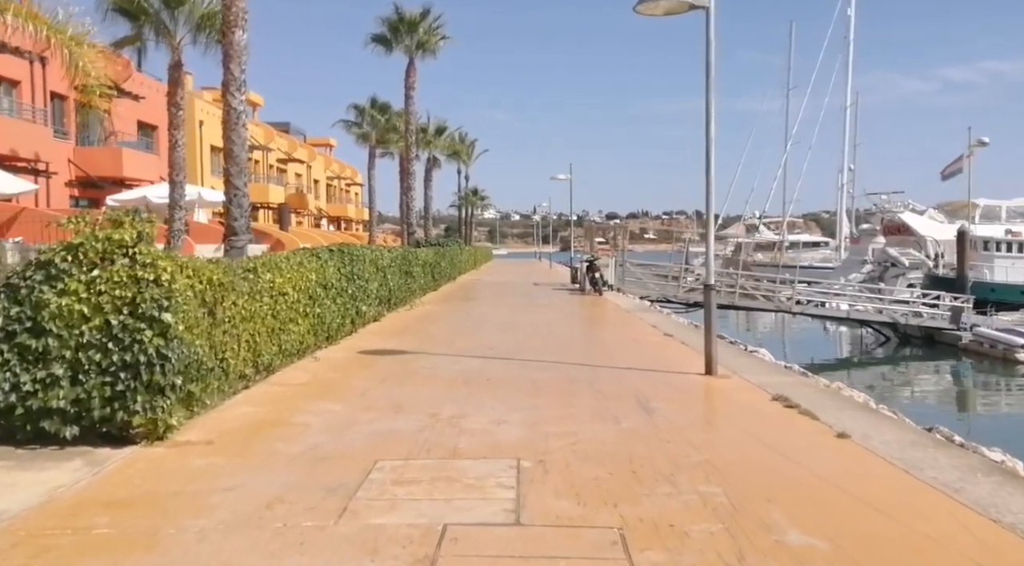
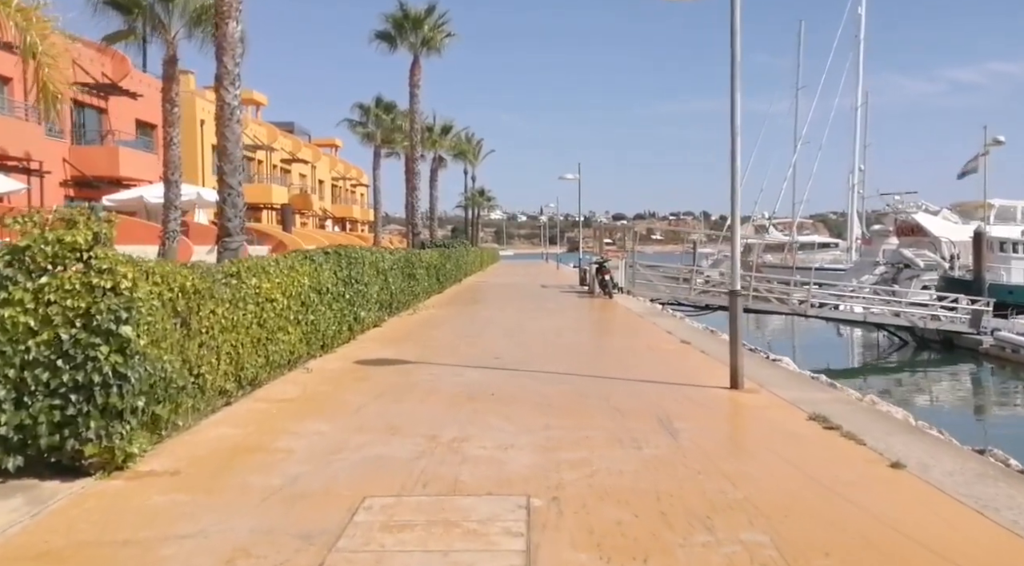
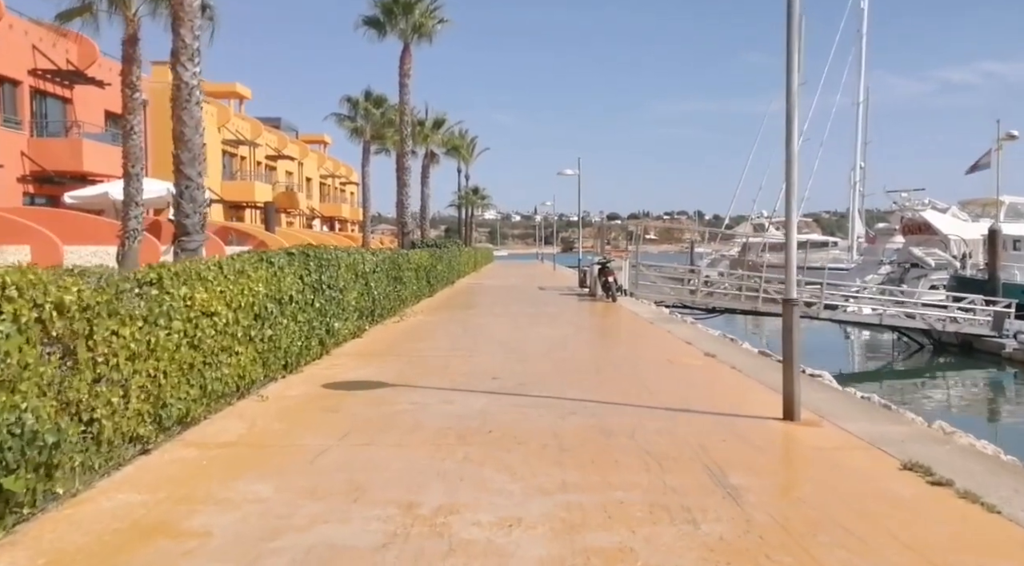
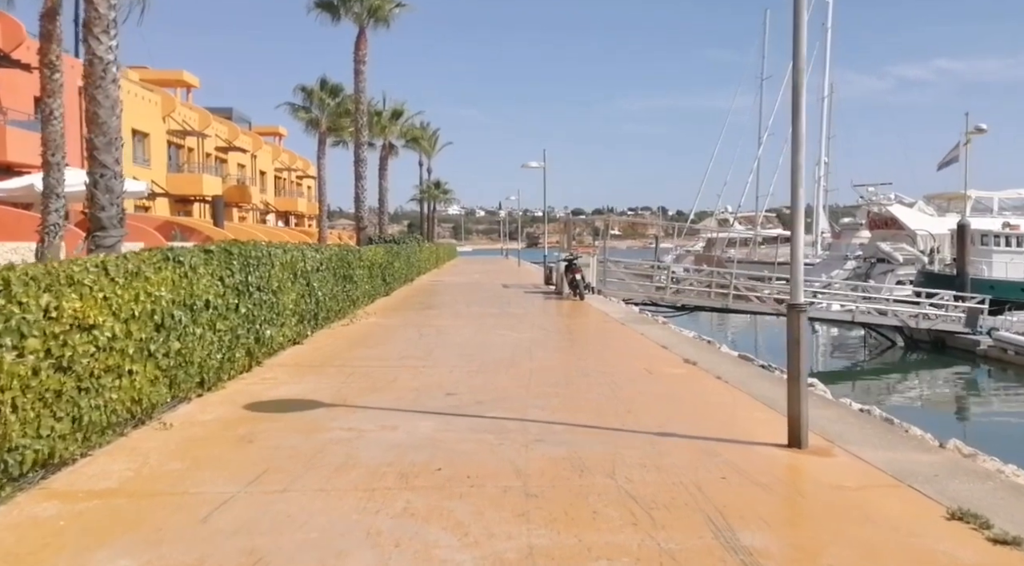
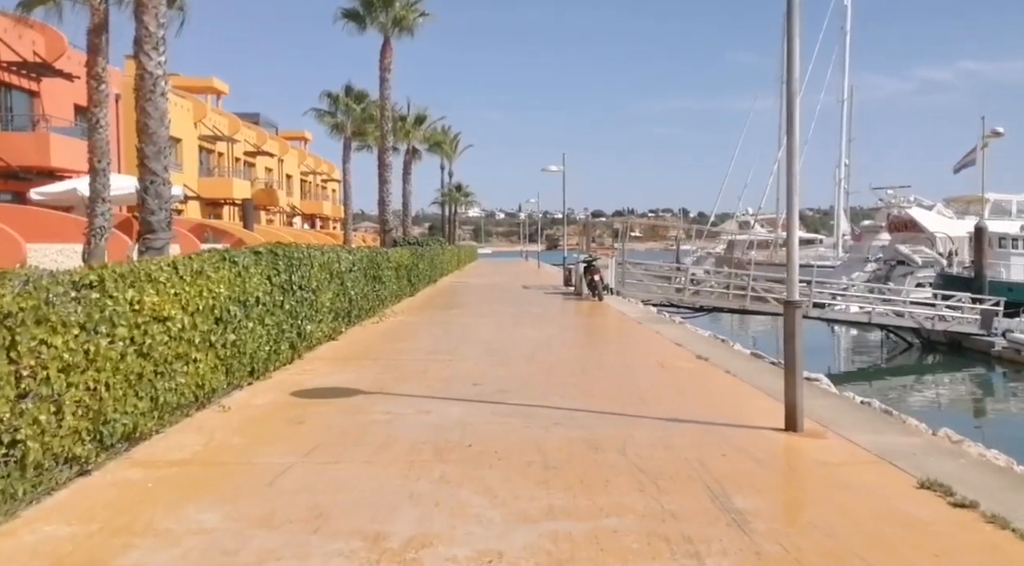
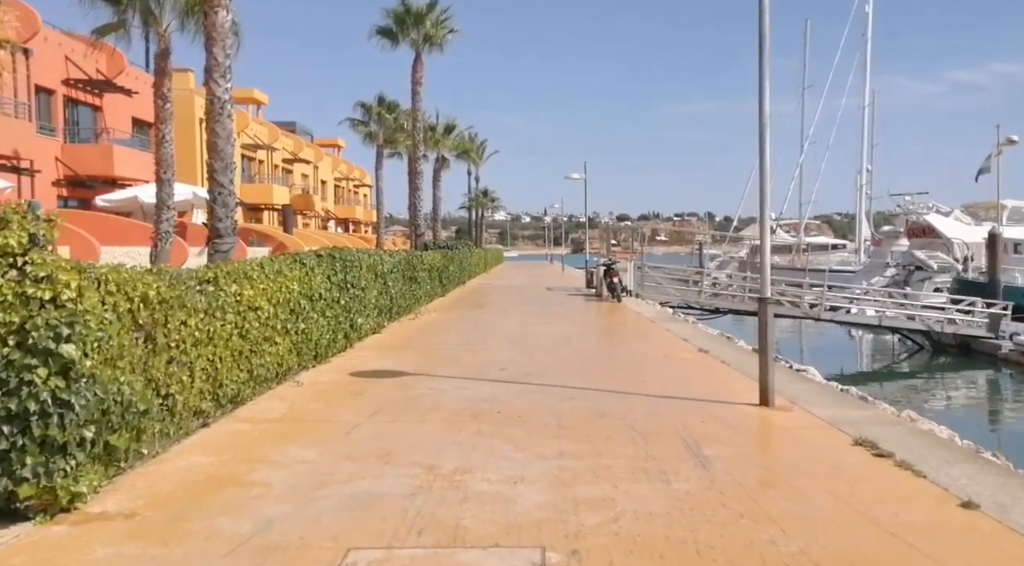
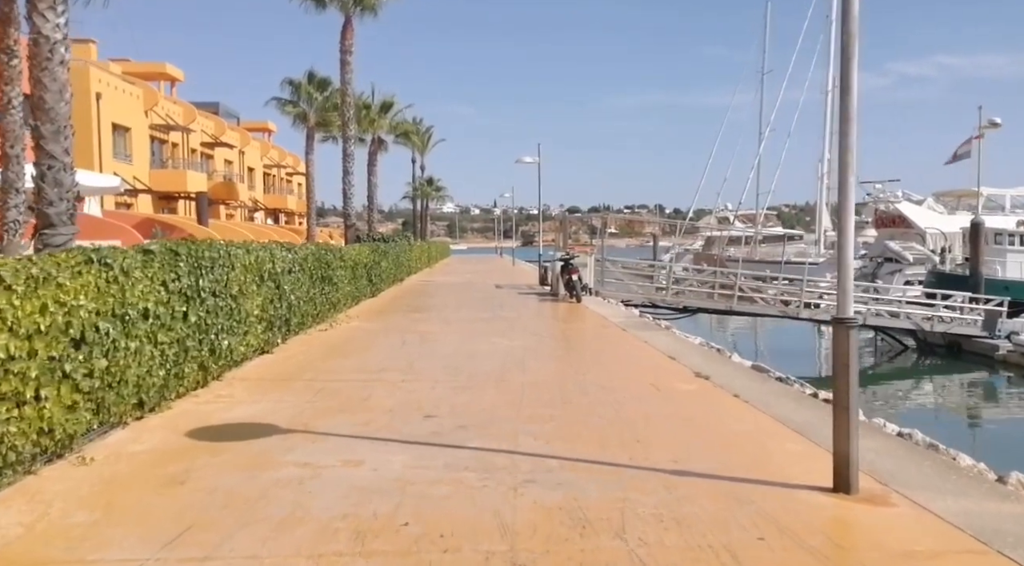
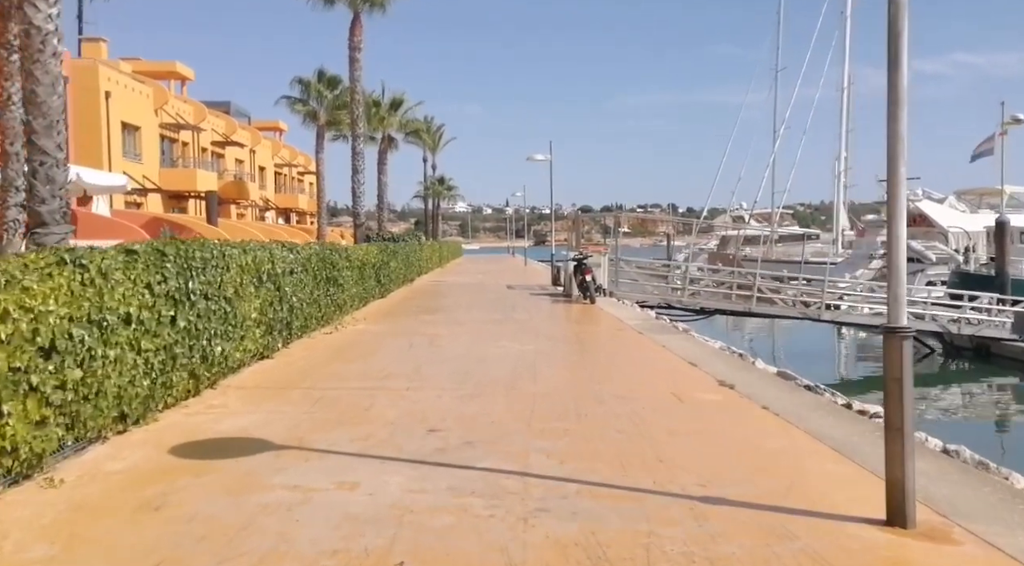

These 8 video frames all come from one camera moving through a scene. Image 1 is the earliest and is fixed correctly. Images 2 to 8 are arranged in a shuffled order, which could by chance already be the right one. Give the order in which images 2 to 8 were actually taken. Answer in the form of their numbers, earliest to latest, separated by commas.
2, 6, 3, 5, 4, 7, 8
